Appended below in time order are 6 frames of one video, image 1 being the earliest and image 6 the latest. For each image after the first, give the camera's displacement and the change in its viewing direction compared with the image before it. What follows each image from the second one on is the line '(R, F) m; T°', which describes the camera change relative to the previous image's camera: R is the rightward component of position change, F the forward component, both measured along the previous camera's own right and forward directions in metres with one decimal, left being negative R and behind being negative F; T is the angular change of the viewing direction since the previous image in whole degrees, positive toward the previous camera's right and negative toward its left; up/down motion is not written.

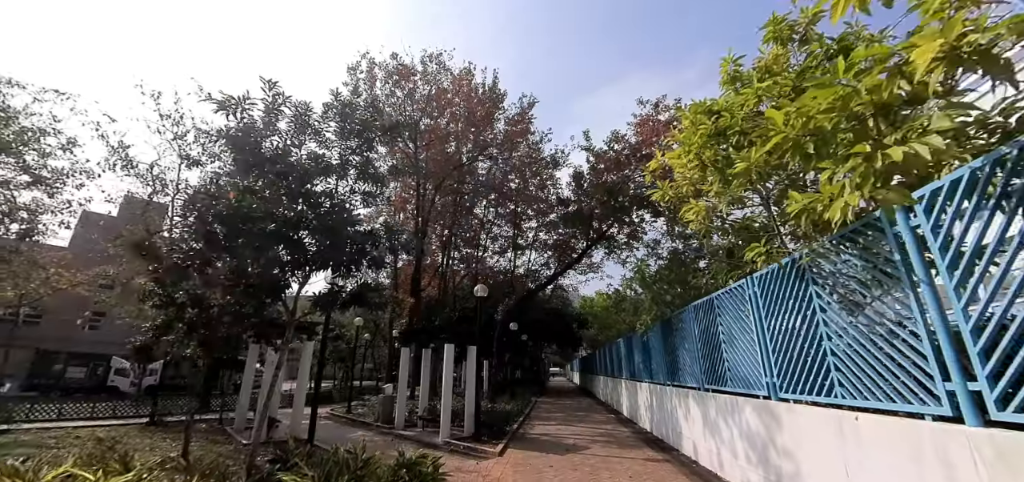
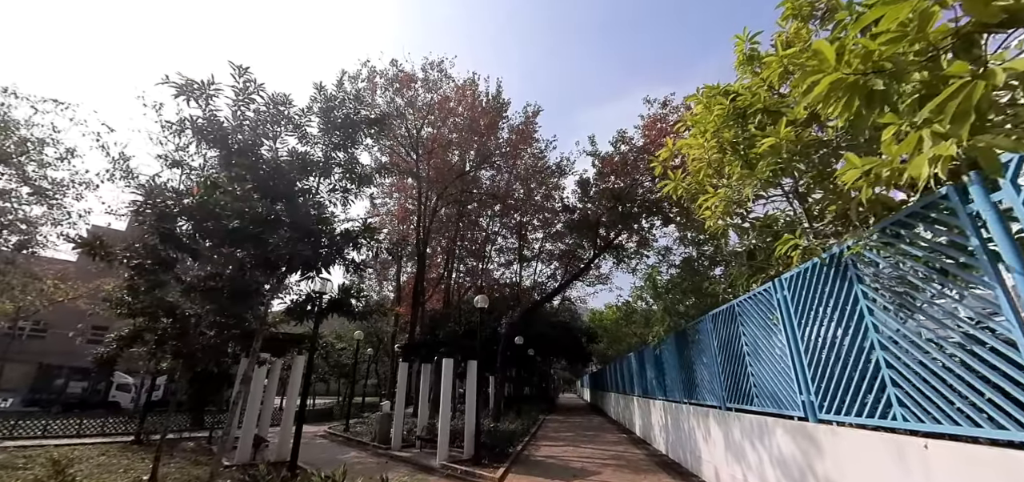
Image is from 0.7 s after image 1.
(+0.2, +0.5) m; -1°
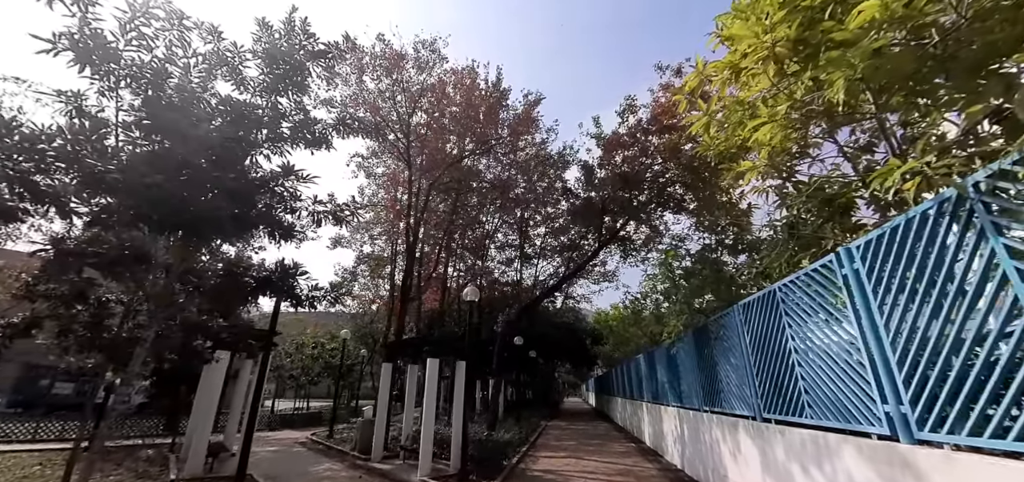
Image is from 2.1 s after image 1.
(+0.2, +1.0) m; -1°
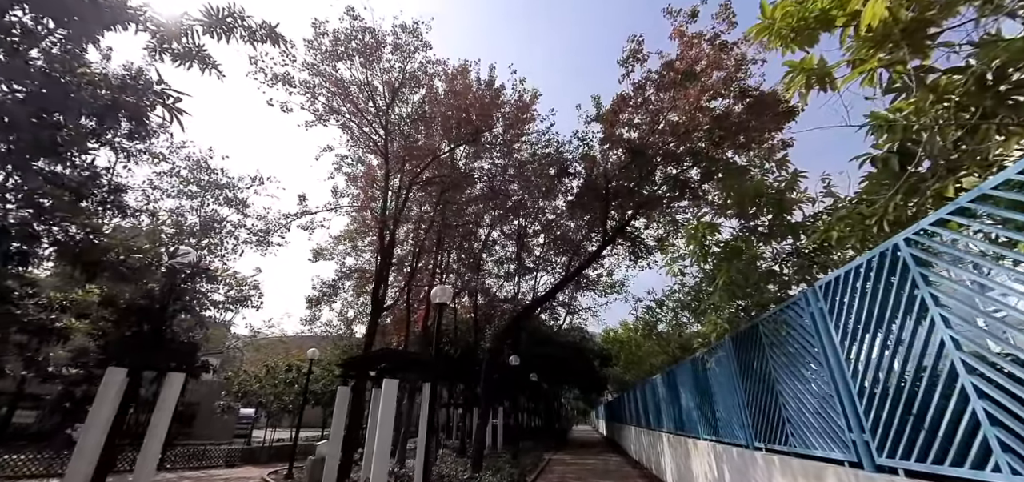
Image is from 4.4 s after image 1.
(+0.4, +1.6) m; -1°
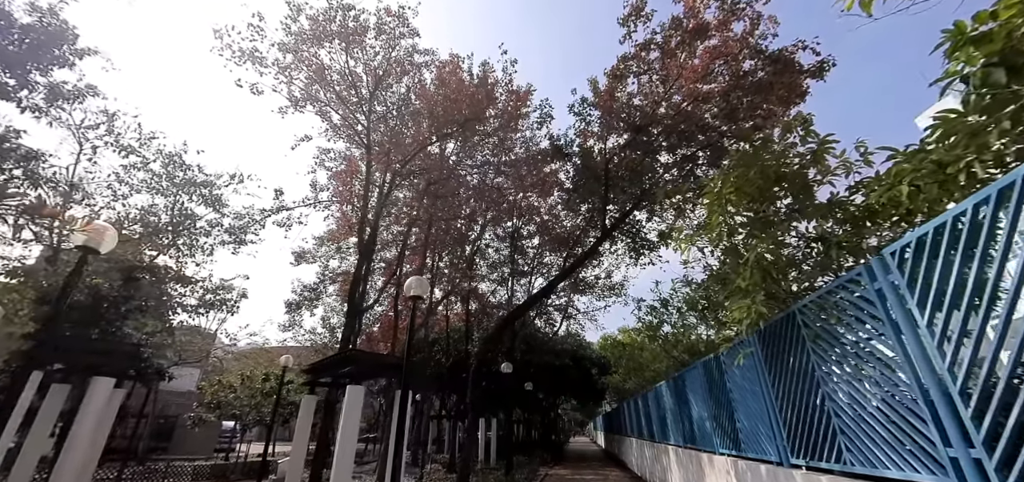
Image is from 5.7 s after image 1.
(+0.1, +0.8) m; +1°
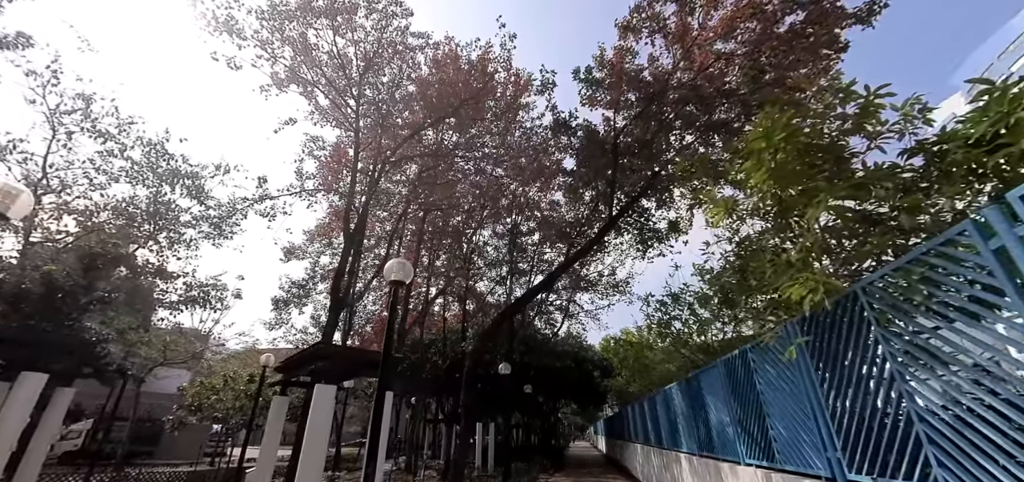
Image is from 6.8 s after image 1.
(0.0, +0.7) m; 0°
